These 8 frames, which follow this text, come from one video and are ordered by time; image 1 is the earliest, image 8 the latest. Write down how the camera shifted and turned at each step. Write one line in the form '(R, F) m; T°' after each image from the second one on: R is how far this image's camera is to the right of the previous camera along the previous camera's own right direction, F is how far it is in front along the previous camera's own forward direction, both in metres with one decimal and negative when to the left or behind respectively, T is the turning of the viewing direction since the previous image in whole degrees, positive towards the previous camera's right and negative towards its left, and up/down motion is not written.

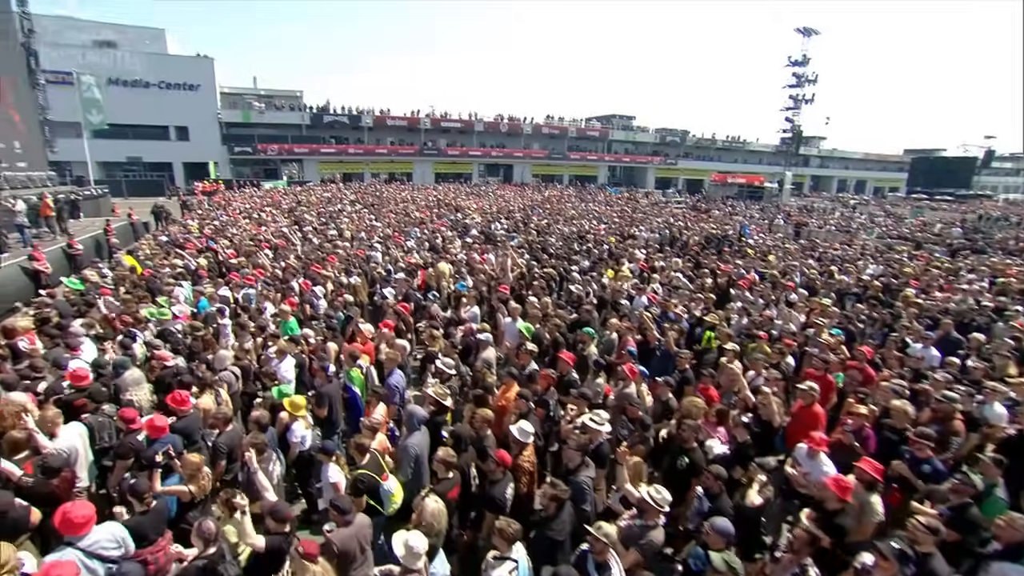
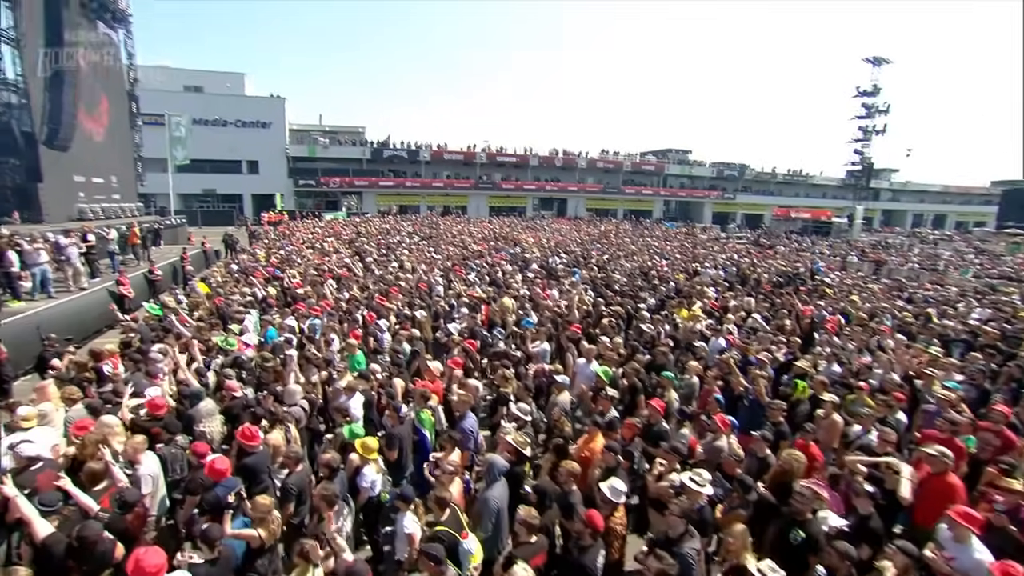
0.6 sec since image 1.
(-0.2, +0.2) m; -5°
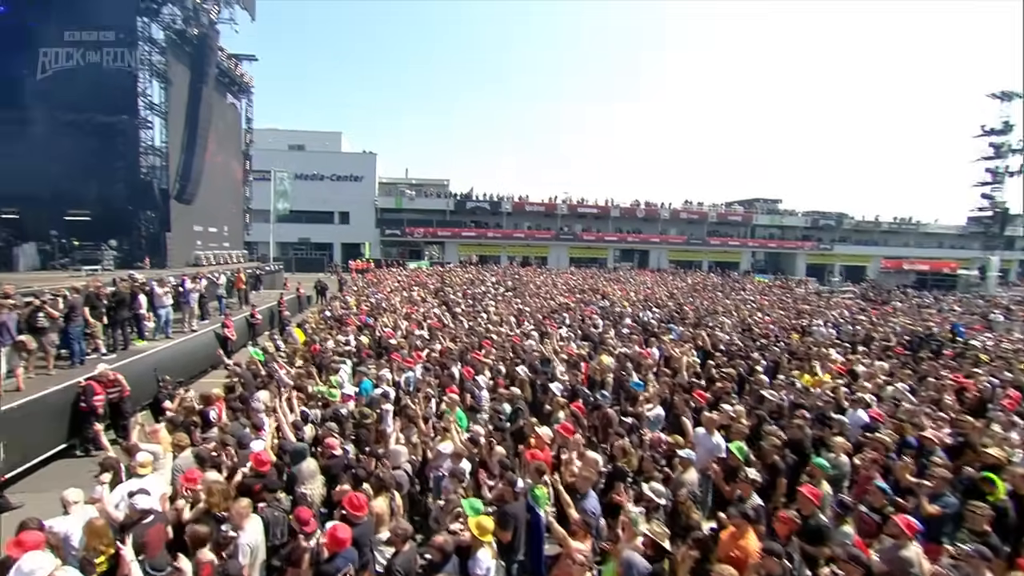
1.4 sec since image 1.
(-0.3, +0.3) m; -8°
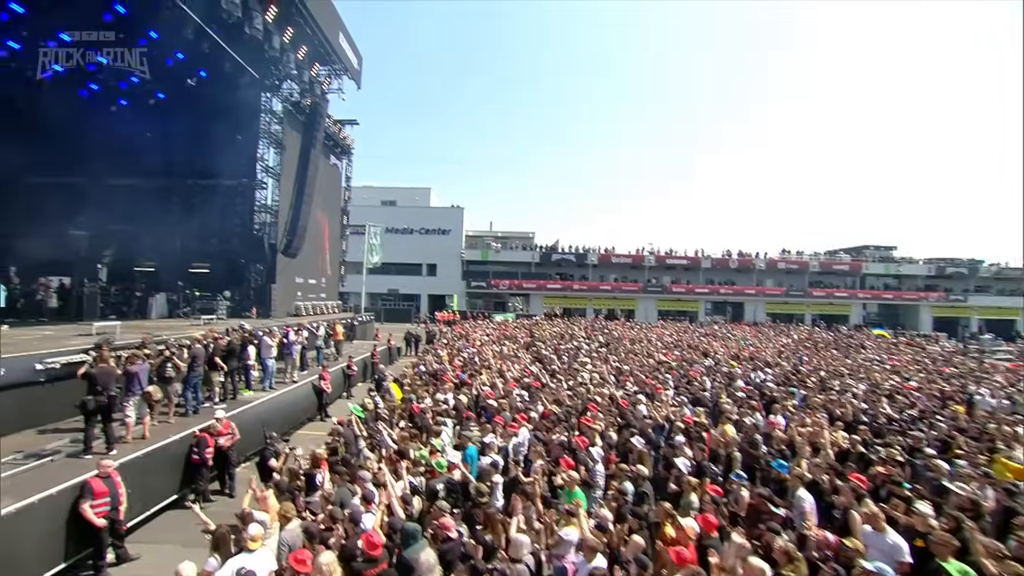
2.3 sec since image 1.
(-0.4, +0.3) m; -8°
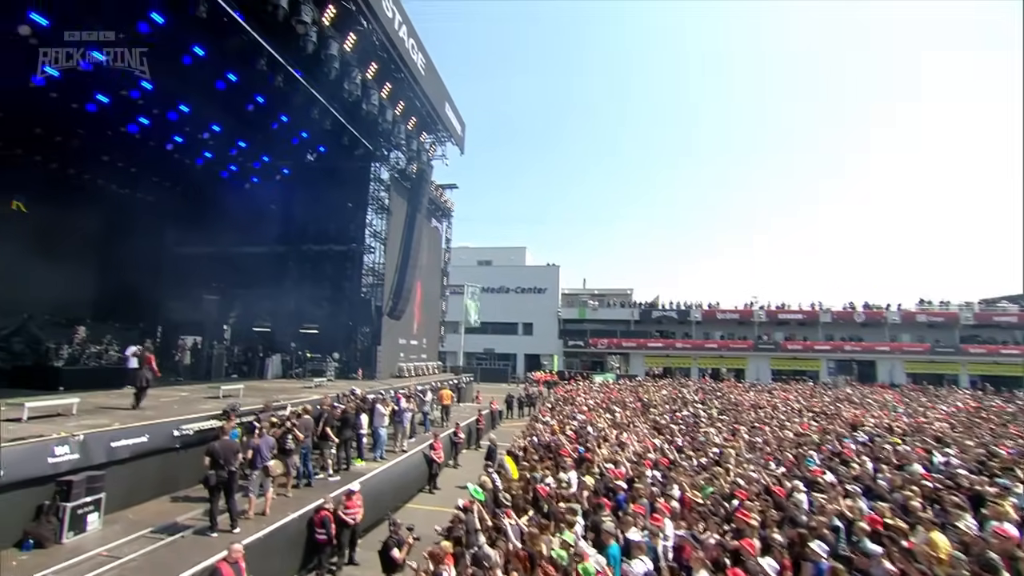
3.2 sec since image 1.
(-0.5, +0.6) m; -9°
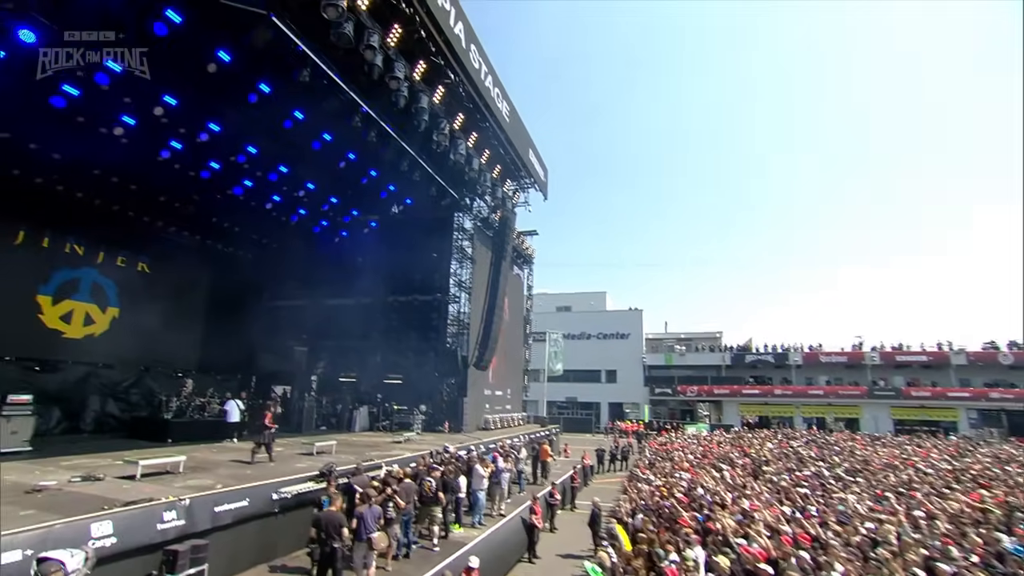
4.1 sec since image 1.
(-0.6, +0.7) m; -7°
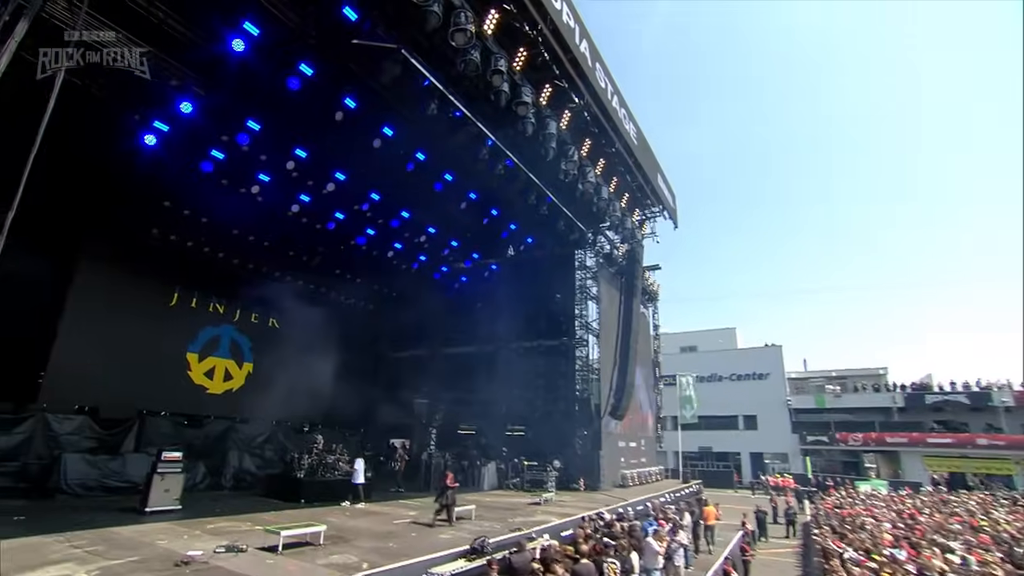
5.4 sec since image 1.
(-1.2, +1.4) m; -10°
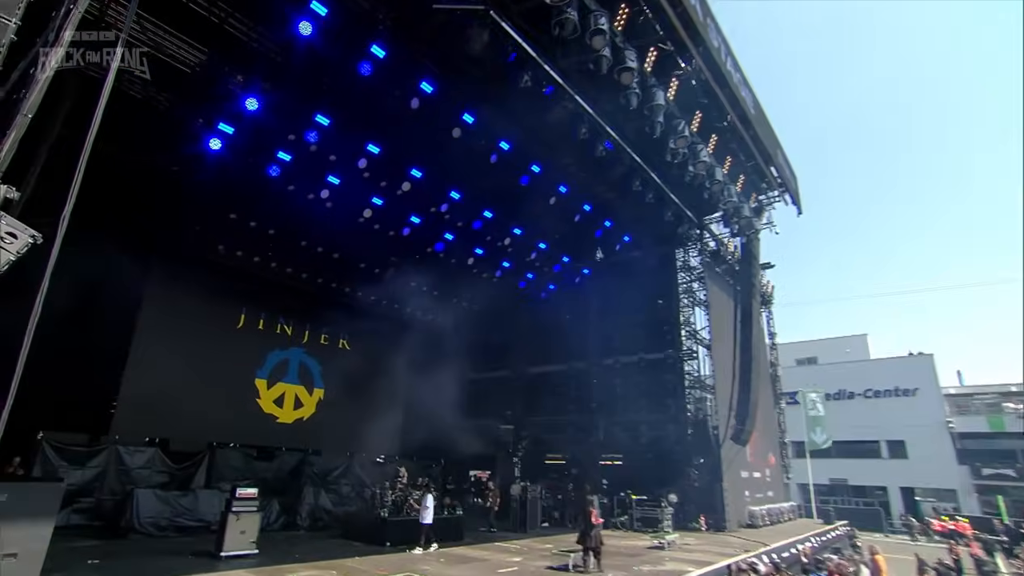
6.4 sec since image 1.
(-1.1, +2.1) m; -6°
